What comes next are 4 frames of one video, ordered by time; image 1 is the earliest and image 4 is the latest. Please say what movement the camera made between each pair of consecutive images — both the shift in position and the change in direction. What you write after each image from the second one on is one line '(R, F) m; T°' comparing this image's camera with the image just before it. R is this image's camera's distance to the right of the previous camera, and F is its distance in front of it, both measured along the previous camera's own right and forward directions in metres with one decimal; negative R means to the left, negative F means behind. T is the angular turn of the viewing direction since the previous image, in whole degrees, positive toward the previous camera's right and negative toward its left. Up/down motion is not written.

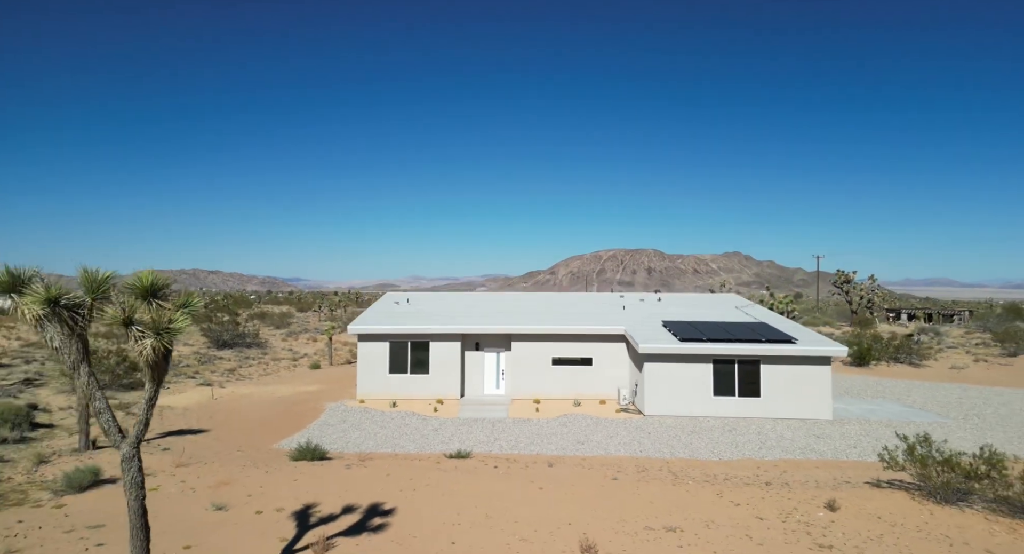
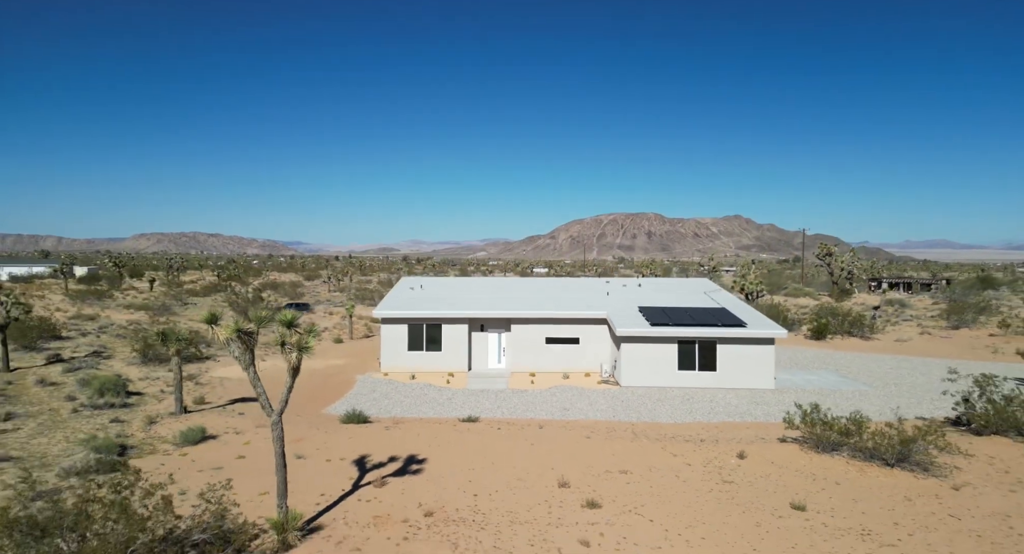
(0.0, -3.0) m; 0°
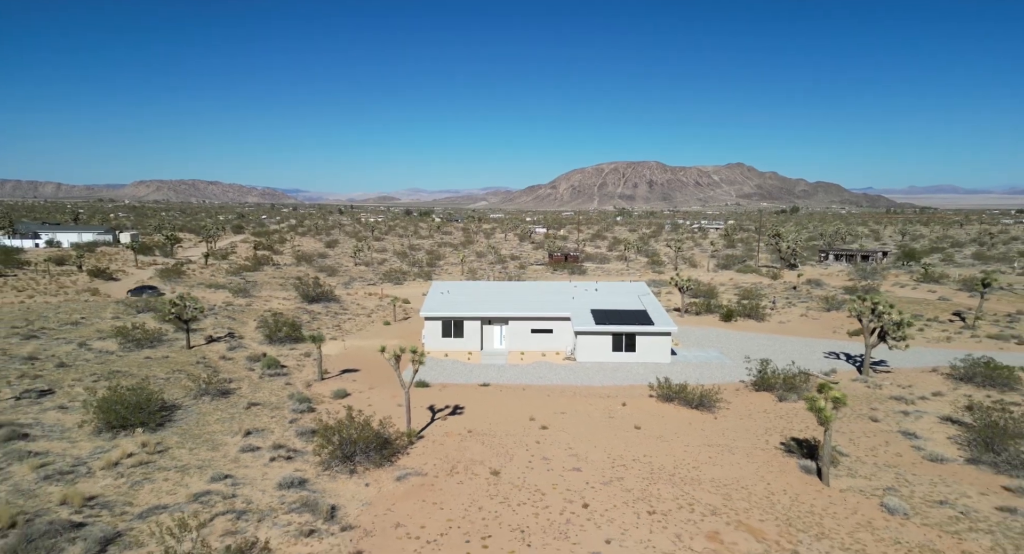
(+0.2, -10.9) m; 0°
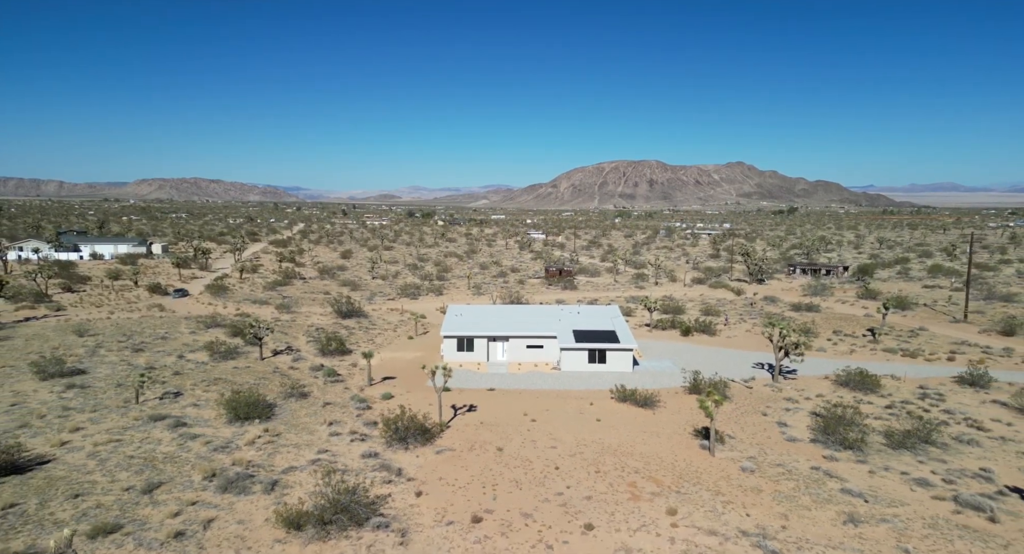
(+0.1, -9.1) m; 0°
